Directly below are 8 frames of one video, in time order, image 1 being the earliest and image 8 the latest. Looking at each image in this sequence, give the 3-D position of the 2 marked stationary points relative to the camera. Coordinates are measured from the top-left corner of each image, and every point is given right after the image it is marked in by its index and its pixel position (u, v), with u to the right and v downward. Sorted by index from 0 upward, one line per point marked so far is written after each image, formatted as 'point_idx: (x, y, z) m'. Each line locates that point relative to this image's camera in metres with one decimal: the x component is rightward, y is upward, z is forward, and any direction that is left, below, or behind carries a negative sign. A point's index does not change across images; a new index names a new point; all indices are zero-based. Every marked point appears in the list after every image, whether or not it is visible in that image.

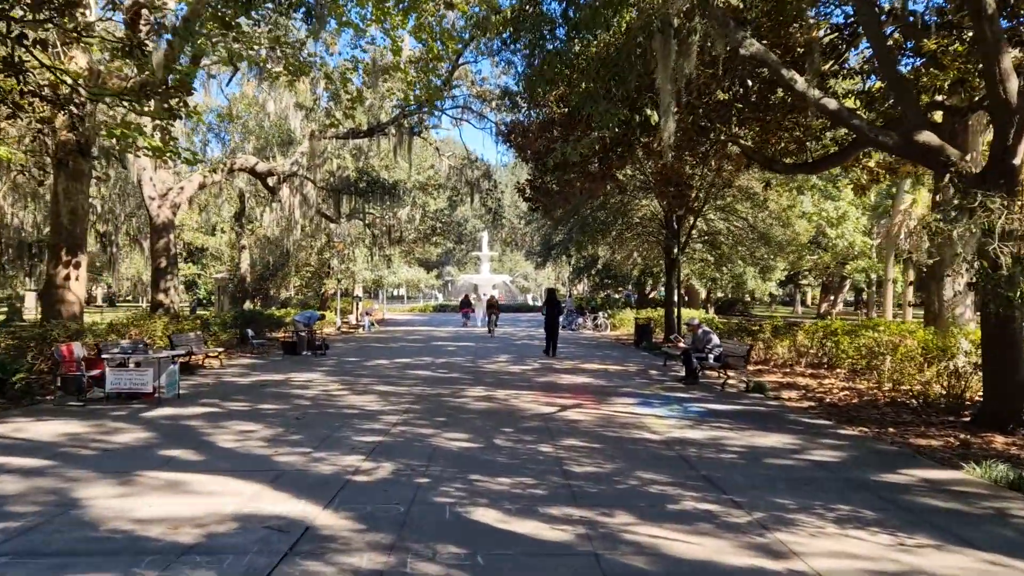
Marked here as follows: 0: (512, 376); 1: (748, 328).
0: (0.0, -1.3, +11.4) m
1: (+4.5, -0.9, +15.7) m
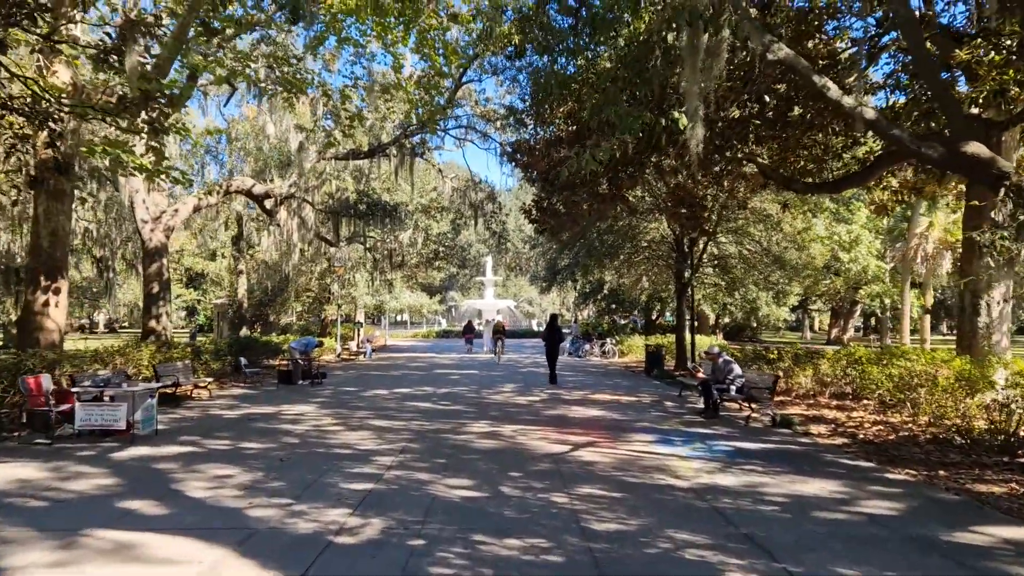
0: (+0.1, -1.6, +10.7) m
1: (+4.6, -1.3, +15.0) m
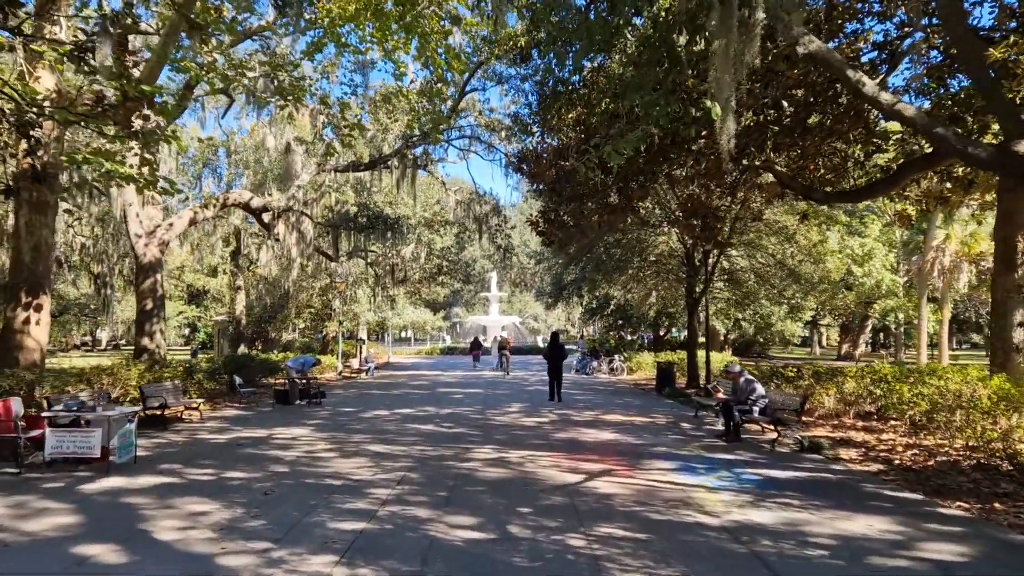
0: (+0.2, -1.8, +10.0) m
1: (+4.7, -1.6, +14.3) m
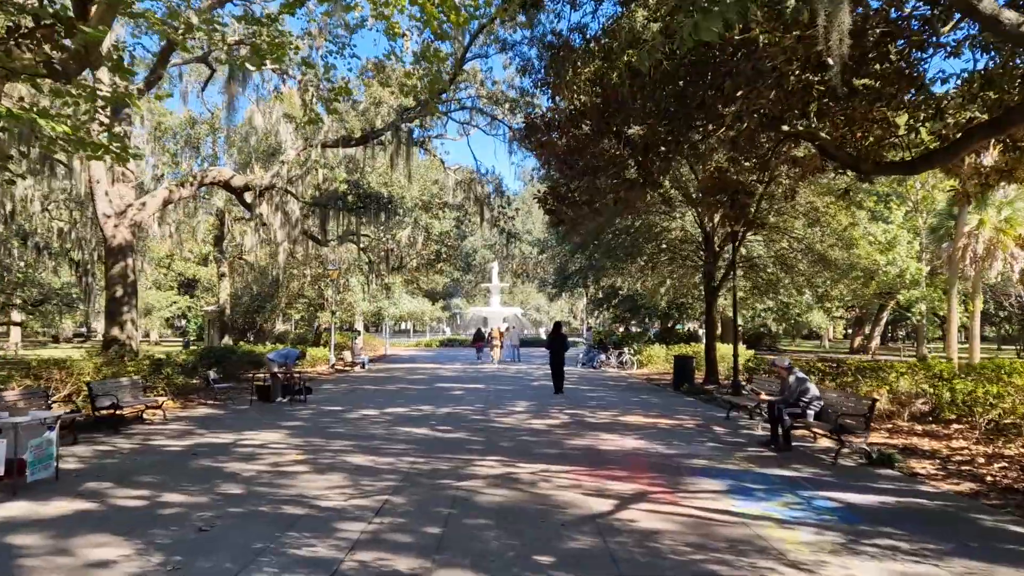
0: (+0.3, -1.6, +8.6) m
1: (+4.8, -1.4, +12.9) m
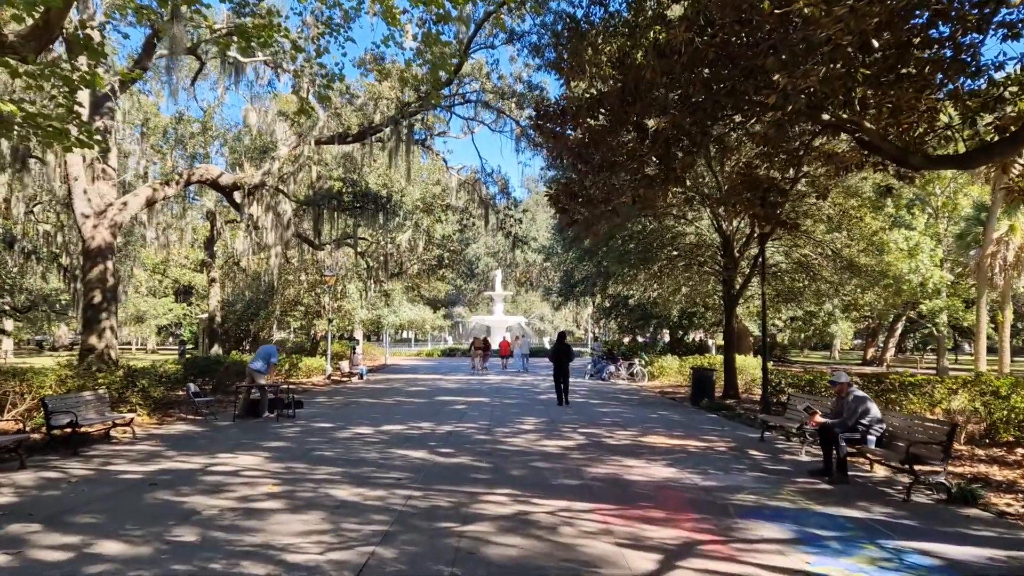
0: (+0.4, -1.6, +7.5) m
1: (+4.9, -1.5, +11.8) m
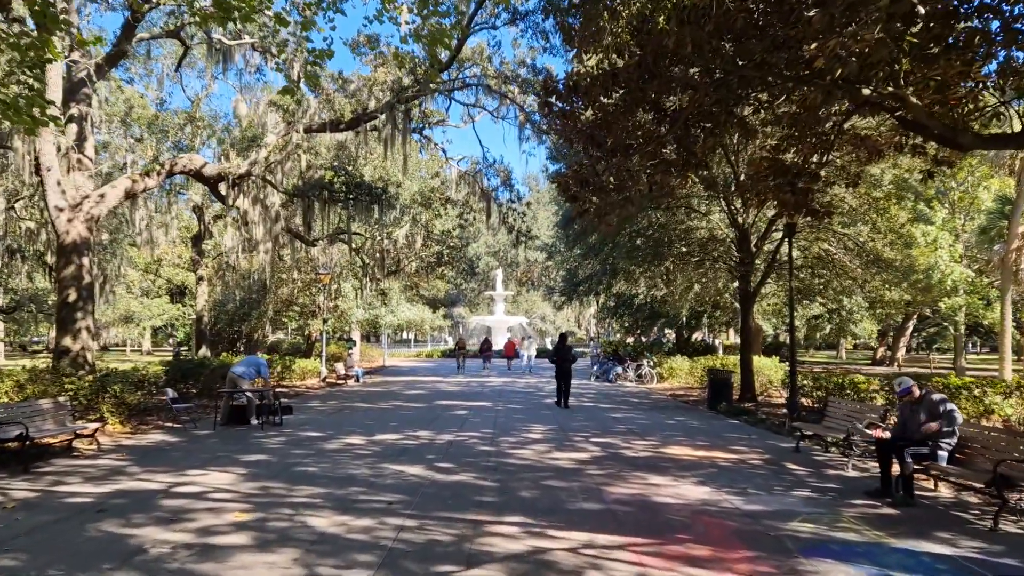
0: (+0.4, -1.6, +6.5) m
1: (+5.0, -1.4, +10.8) m
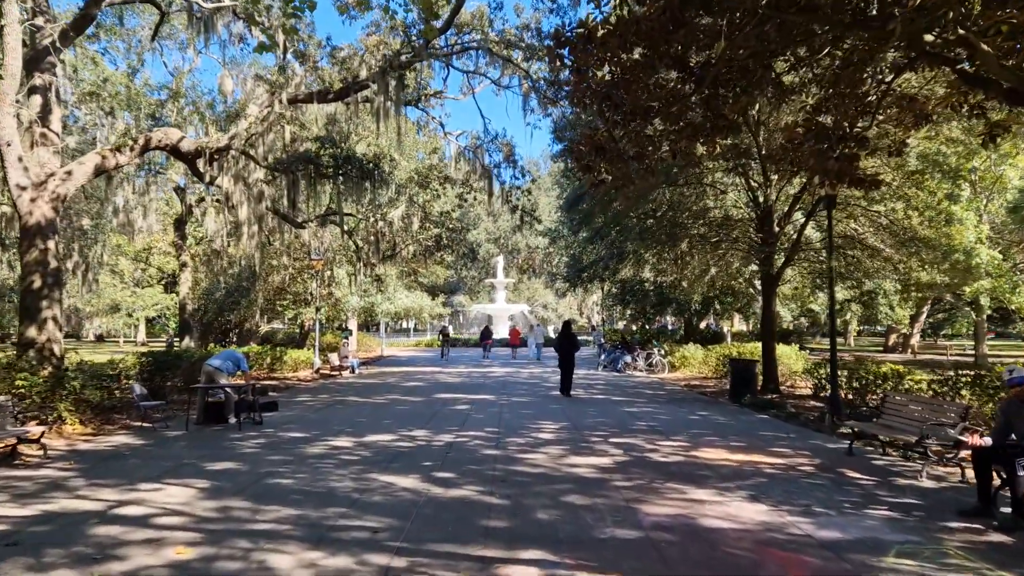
0: (+0.5, -1.4, +5.4) m
1: (+5.1, -1.2, +9.7) m
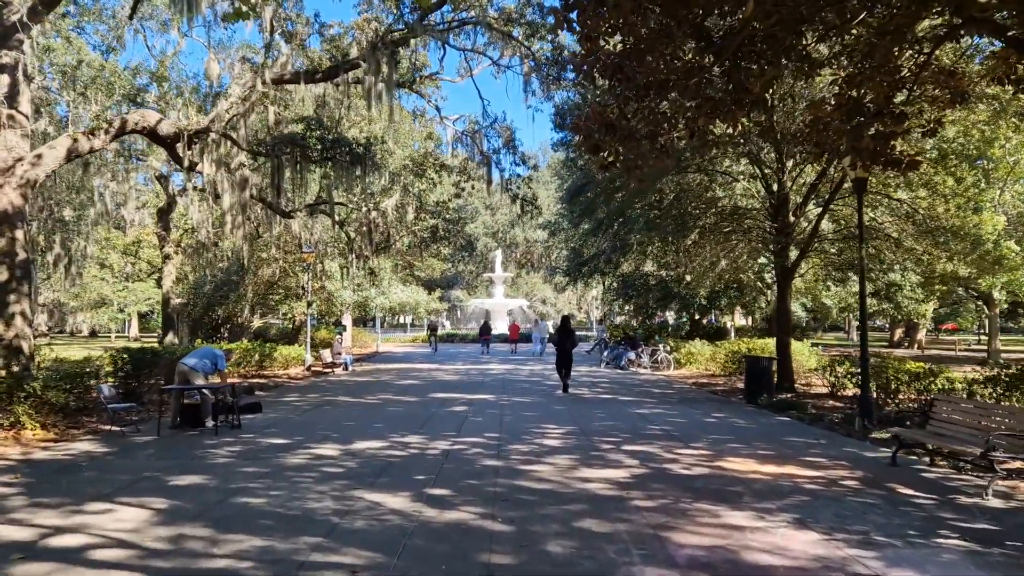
0: (+0.5, -1.4, +4.6) m
1: (+5.1, -1.1, +8.9) m
